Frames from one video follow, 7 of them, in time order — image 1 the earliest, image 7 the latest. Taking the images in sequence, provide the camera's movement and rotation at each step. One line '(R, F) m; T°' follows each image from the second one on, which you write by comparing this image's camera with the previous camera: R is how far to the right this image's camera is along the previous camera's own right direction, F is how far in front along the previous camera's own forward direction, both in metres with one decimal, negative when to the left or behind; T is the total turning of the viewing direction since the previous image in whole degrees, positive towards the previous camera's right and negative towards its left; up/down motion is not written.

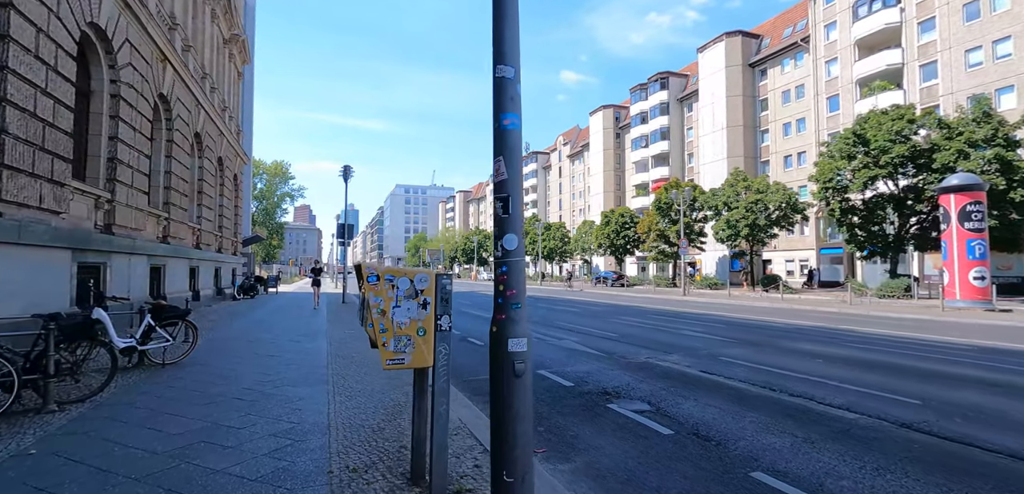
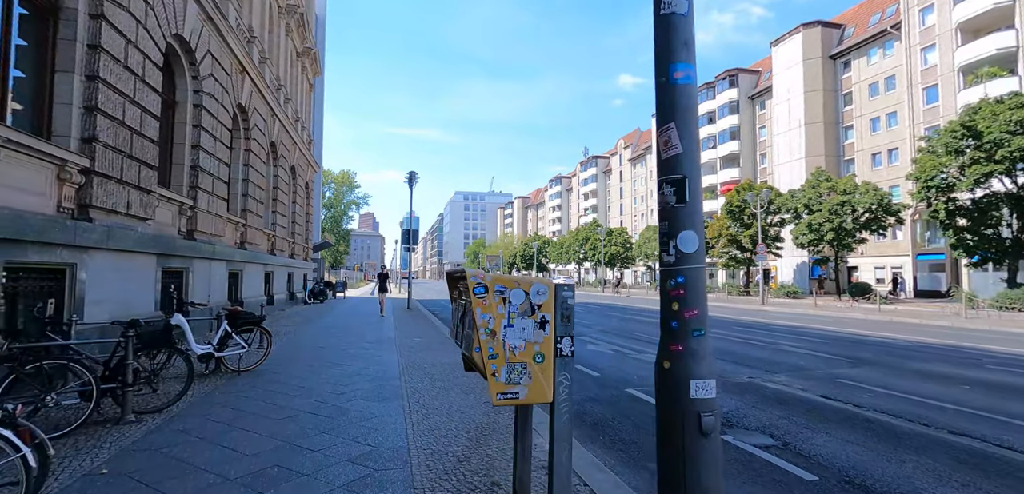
(-0.4, +0.7) m; -7°
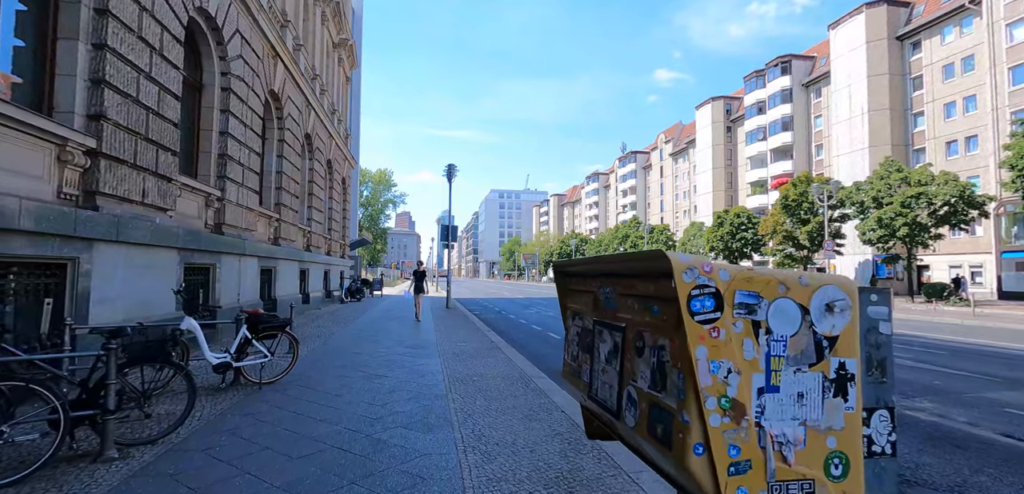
(-0.5, +1.3) m; -4°
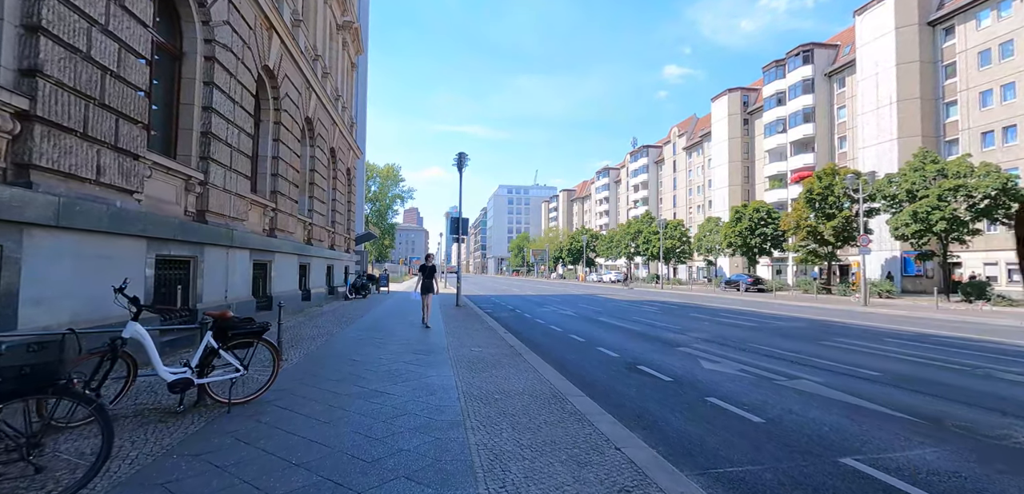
(-0.3, +1.3) m; -1°
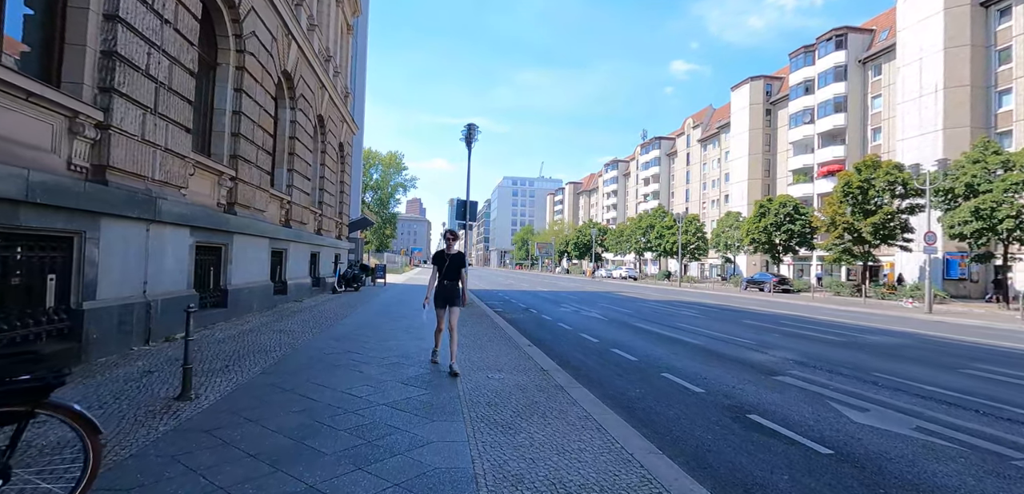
(-0.5, +2.9) m; 0°
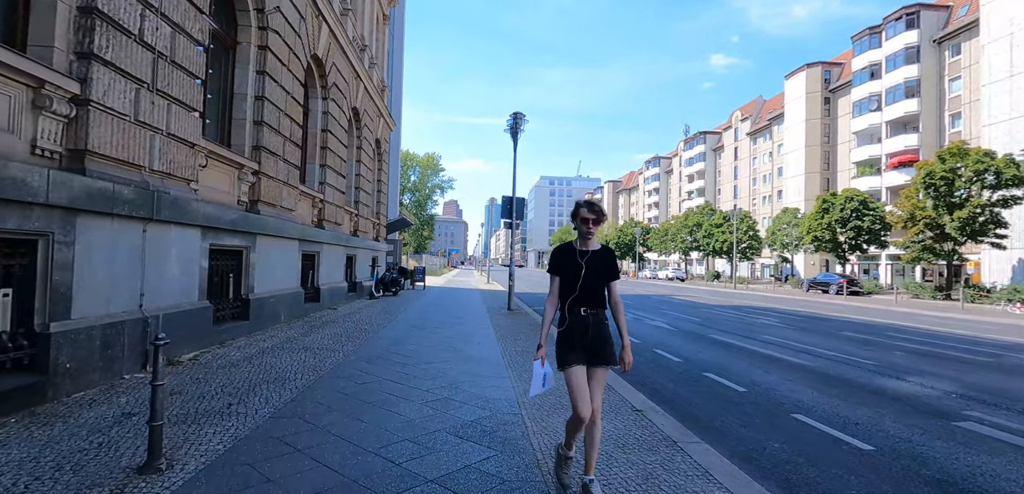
(-0.5, +1.6) m; -4°
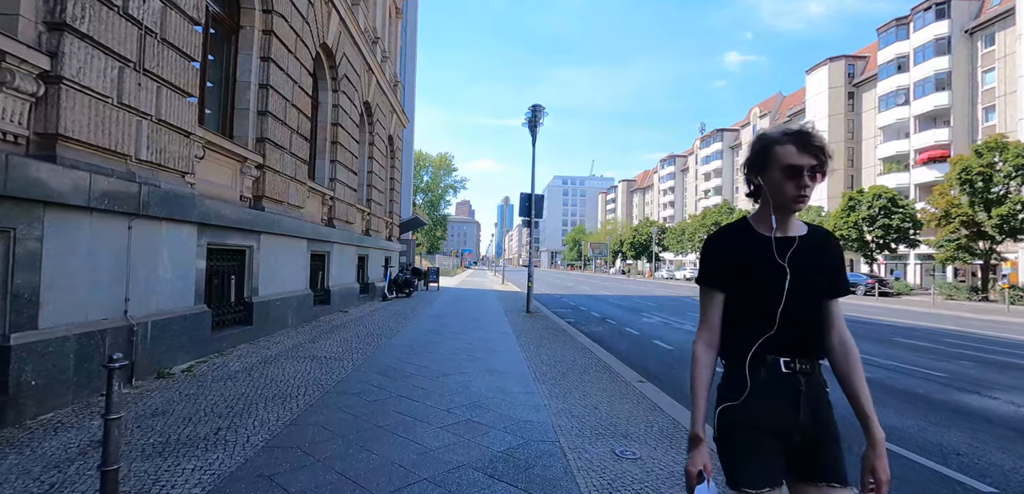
(-0.2, +0.8) m; -1°
